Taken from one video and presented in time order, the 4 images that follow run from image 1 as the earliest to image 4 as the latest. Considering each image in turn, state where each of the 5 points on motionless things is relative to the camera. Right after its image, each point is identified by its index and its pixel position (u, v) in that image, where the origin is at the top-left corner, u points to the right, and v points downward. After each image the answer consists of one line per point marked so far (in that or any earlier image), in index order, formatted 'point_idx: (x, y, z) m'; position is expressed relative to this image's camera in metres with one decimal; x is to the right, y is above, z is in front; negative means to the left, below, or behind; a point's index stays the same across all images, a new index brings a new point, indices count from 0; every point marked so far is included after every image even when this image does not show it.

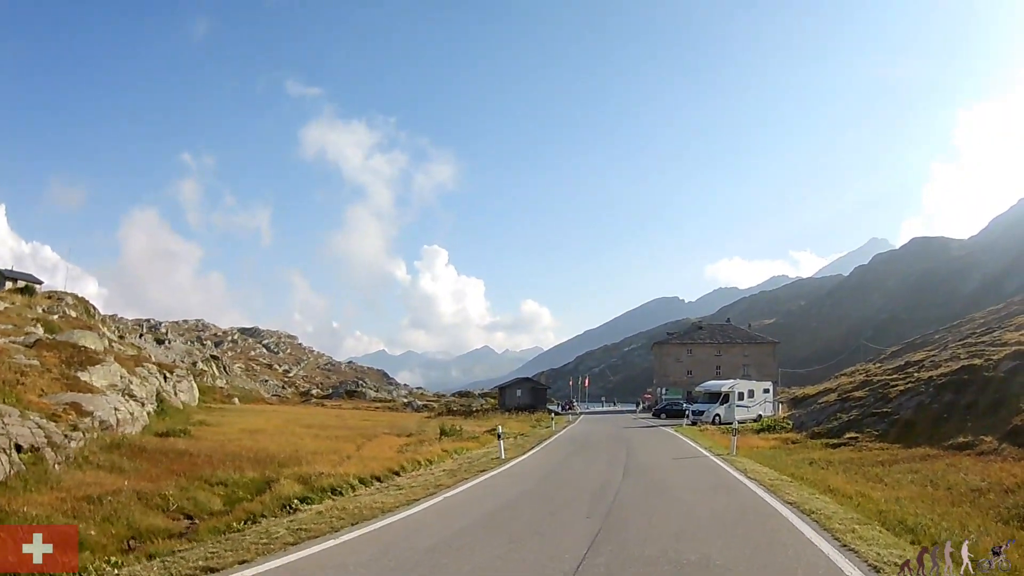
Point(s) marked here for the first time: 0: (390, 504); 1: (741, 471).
0: (-2.0, -3.5, +12.7) m
1: (+5.3, -4.2, +18.0) m
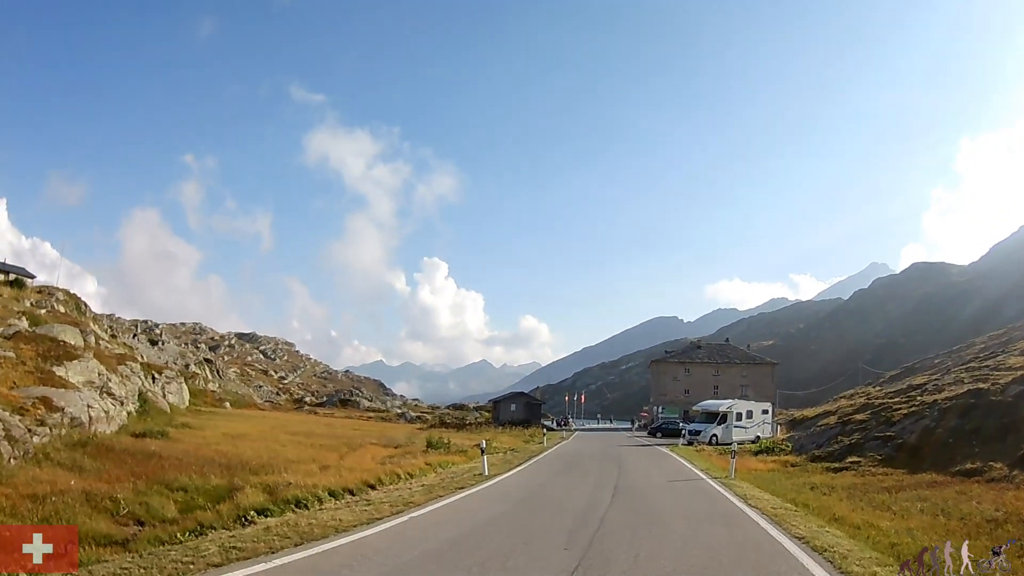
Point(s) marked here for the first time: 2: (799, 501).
0: (-2.4, -3.5, +11.5) m
1: (+4.9, -4.5, +16.7) m
2: (+7.4, -5.4, +19.8) m
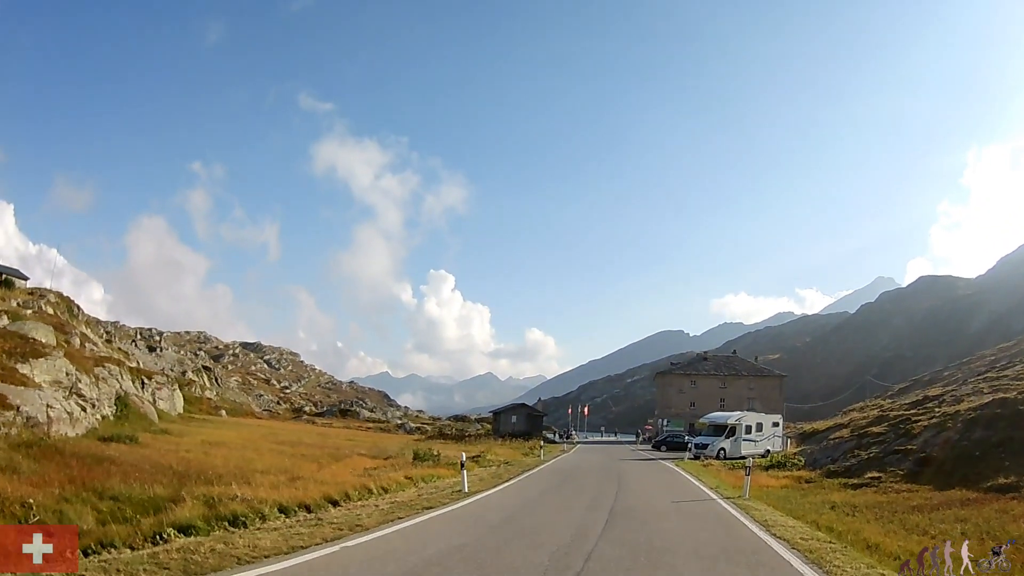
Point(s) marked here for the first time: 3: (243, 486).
0: (-2.8, -3.1, +9.2) m
1: (+4.5, -4.3, +14.4) m
2: (+7.0, -5.3, +17.4) m
3: (-6.5, -4.9, +19.0) m
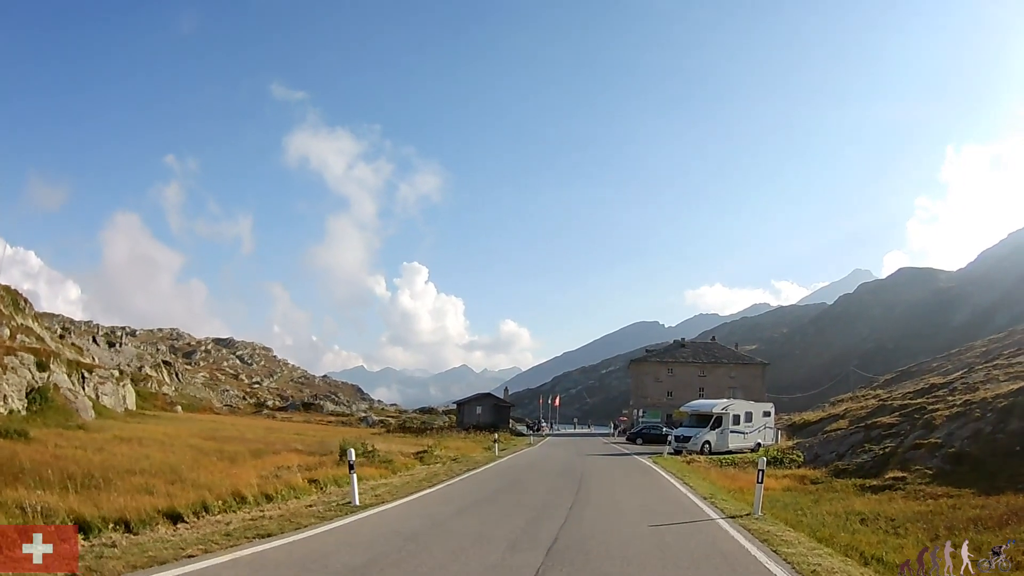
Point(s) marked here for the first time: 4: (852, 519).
0: (-4.0, -2.0, +3.5) m
1: (+3.2, -3.1, +9.0) m
2: (+5.5, -4.1, +12.1) m
3: (-8.0, -3.7, +13.2) m
4: (+7.9, -5.3, +18.3) m
